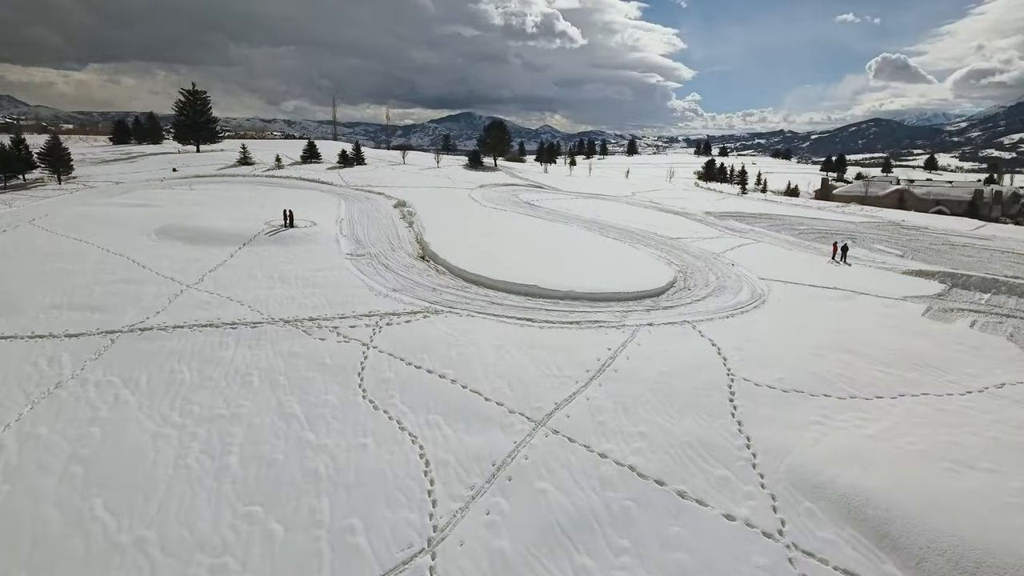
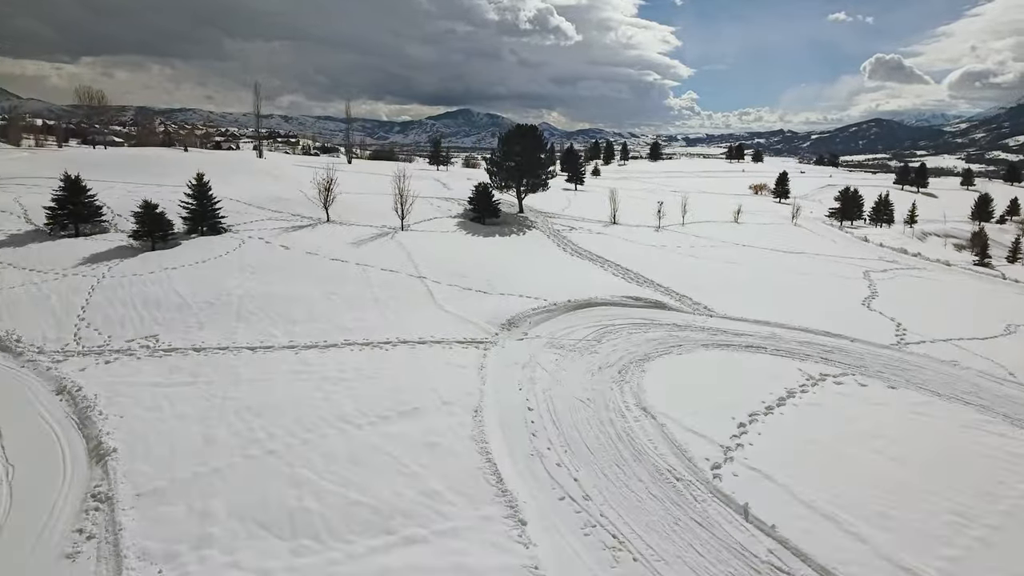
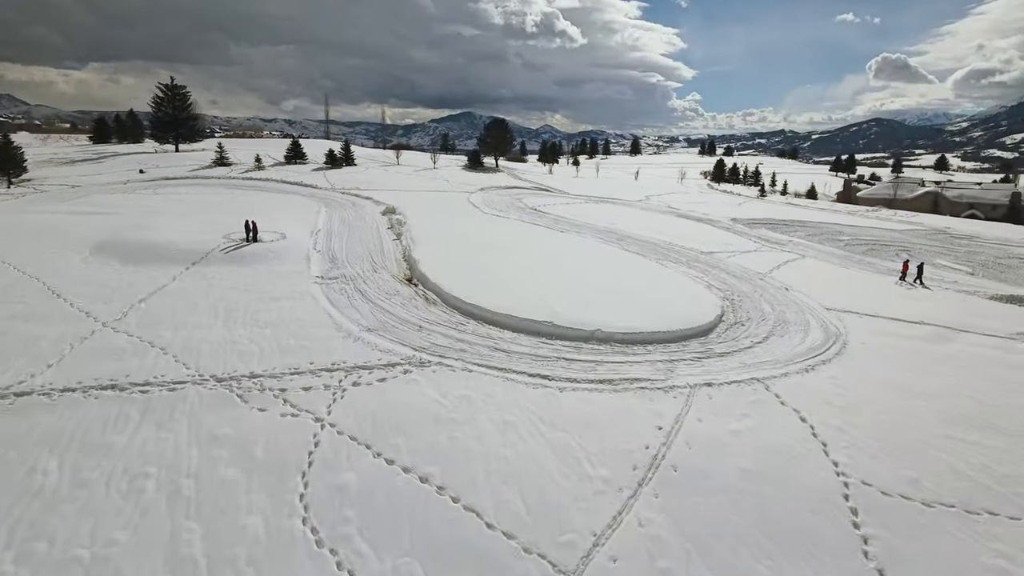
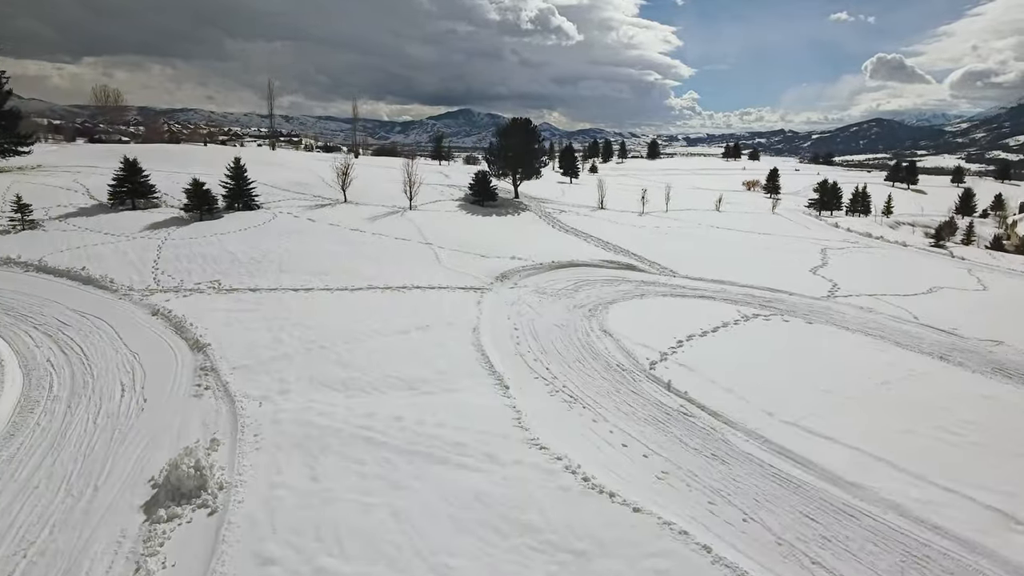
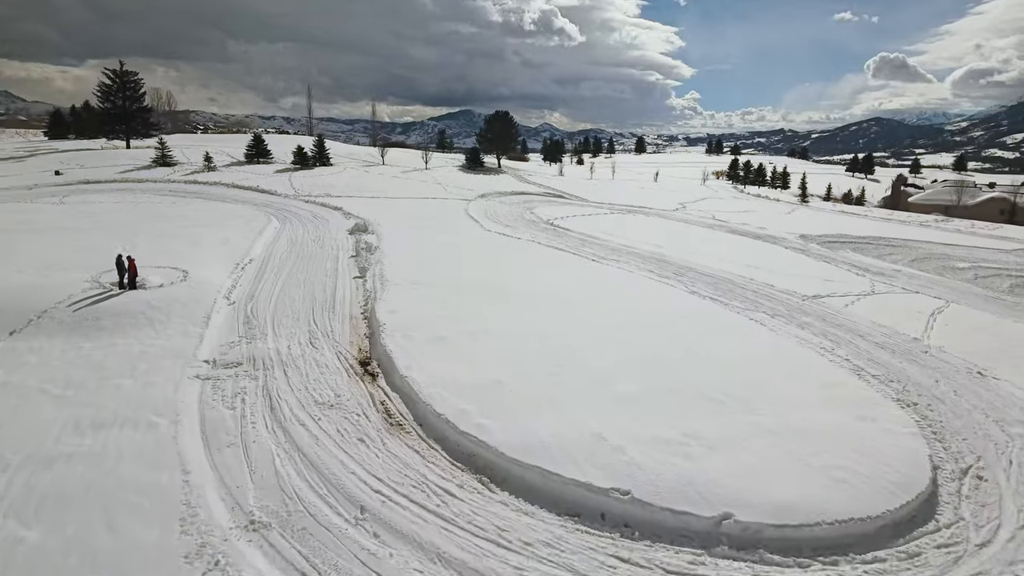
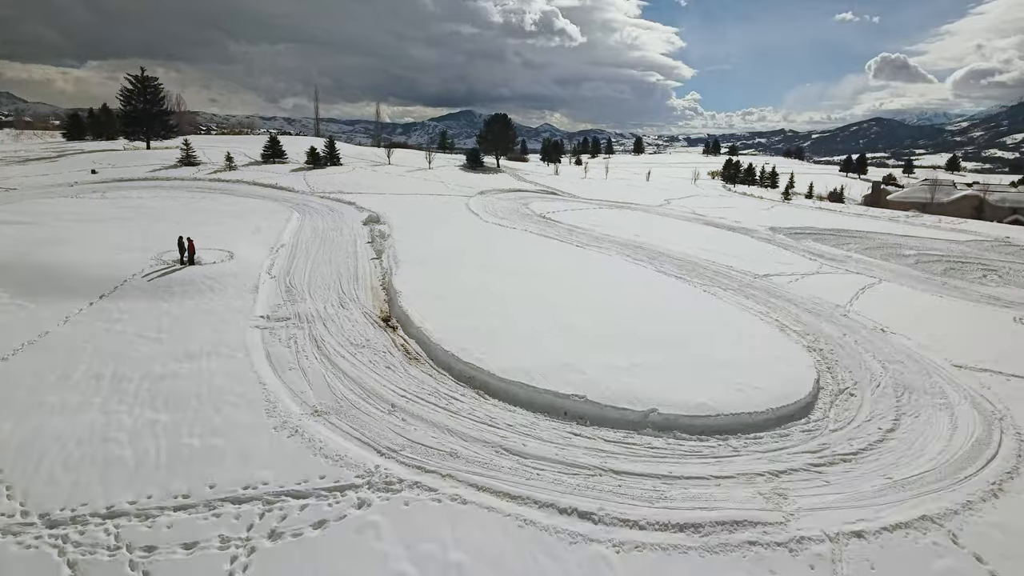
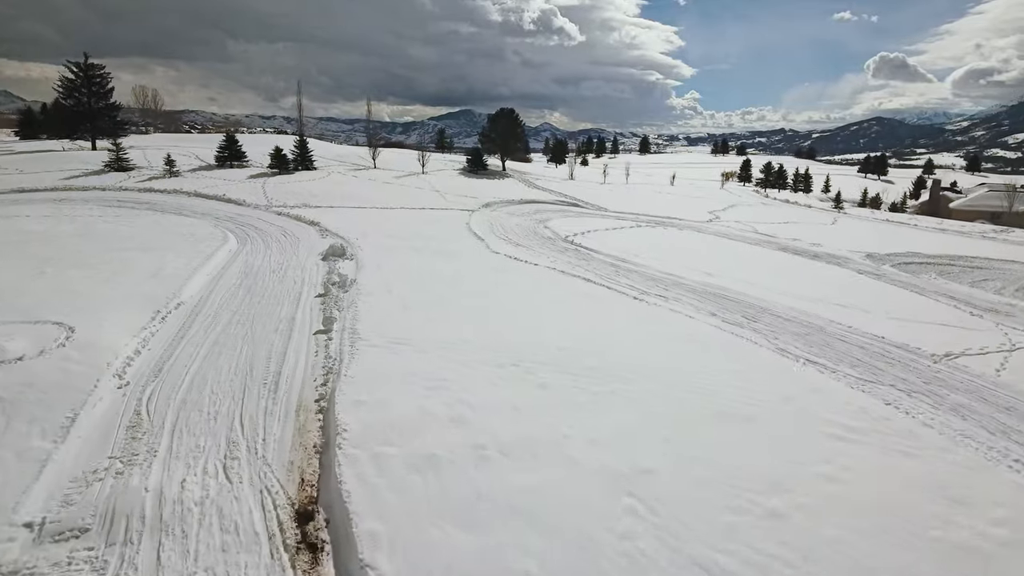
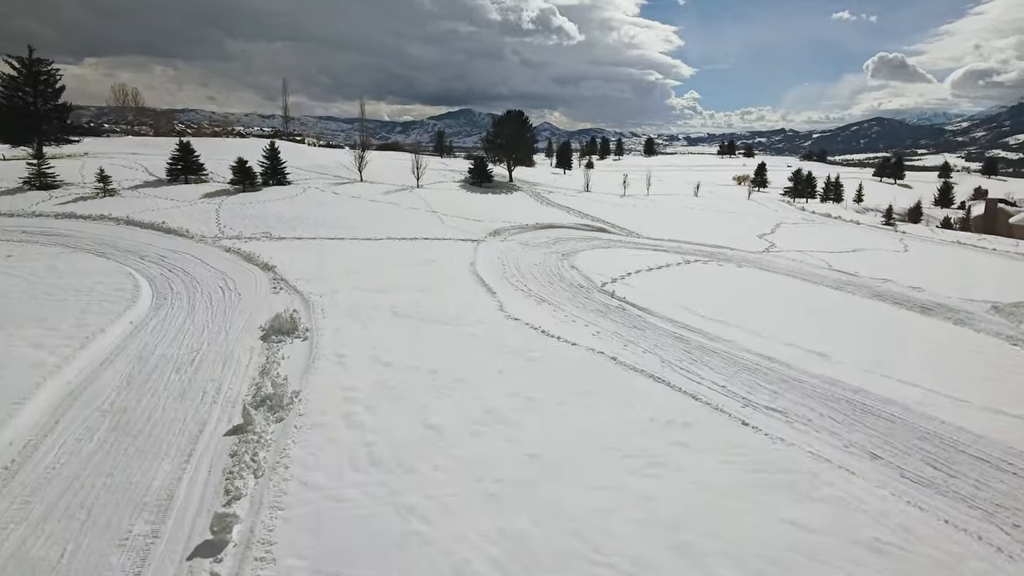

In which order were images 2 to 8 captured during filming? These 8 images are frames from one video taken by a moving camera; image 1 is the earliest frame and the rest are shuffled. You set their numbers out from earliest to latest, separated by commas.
3, 6, 5, 7, 8, 4, 2
